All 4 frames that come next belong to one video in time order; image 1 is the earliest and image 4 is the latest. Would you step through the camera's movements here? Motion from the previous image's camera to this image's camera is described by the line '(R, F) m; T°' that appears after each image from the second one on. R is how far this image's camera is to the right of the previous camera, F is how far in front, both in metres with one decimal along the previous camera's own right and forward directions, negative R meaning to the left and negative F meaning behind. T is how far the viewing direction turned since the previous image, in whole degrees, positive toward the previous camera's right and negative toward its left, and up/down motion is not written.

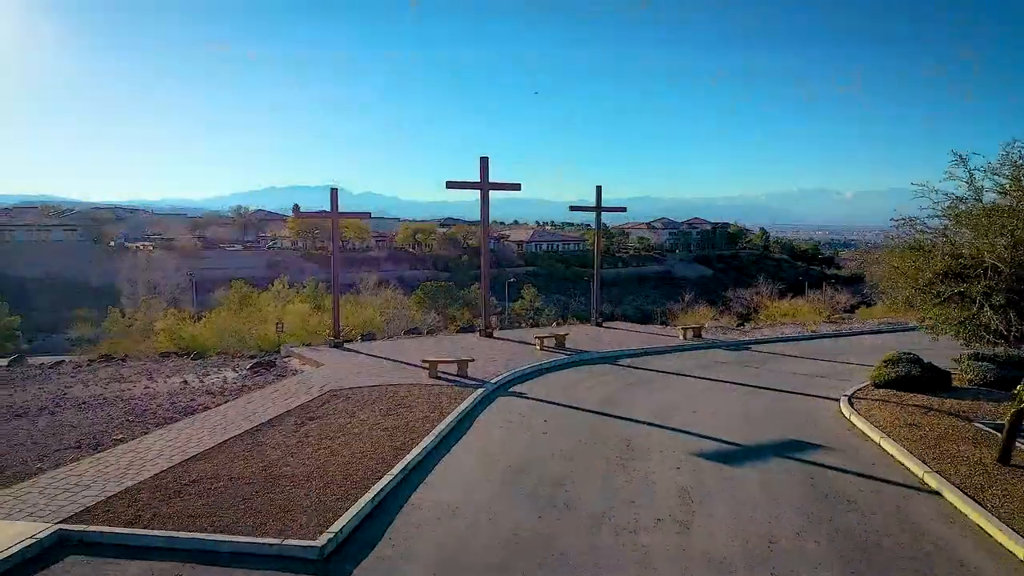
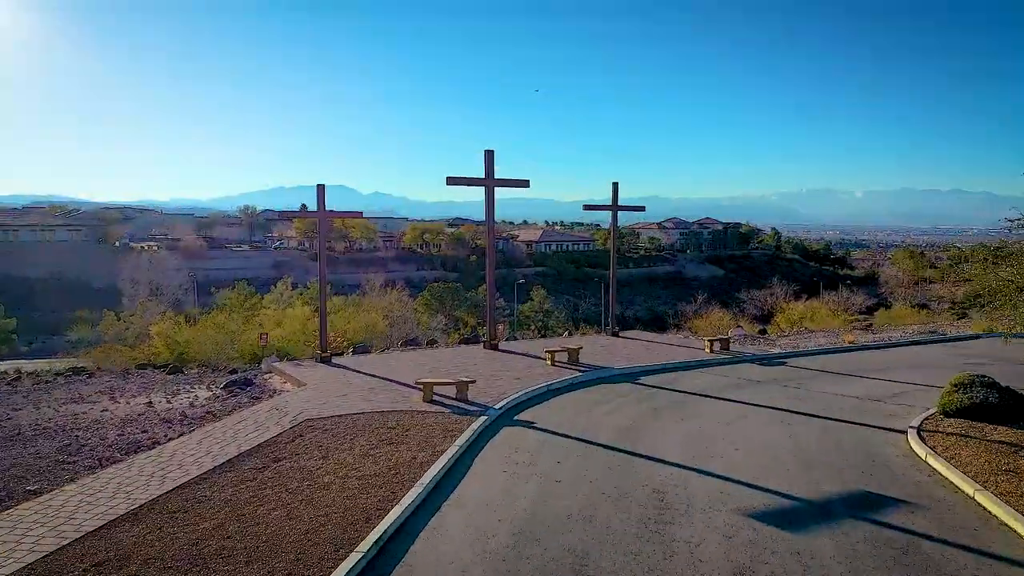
(0.0, +0.9) m; -1°
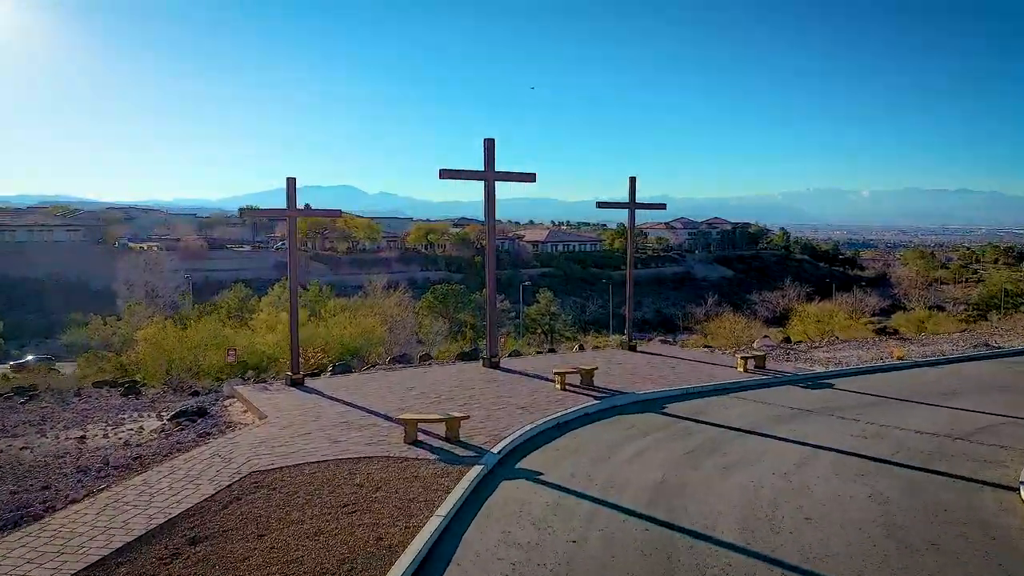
(0.0, +1.1) m; -1°
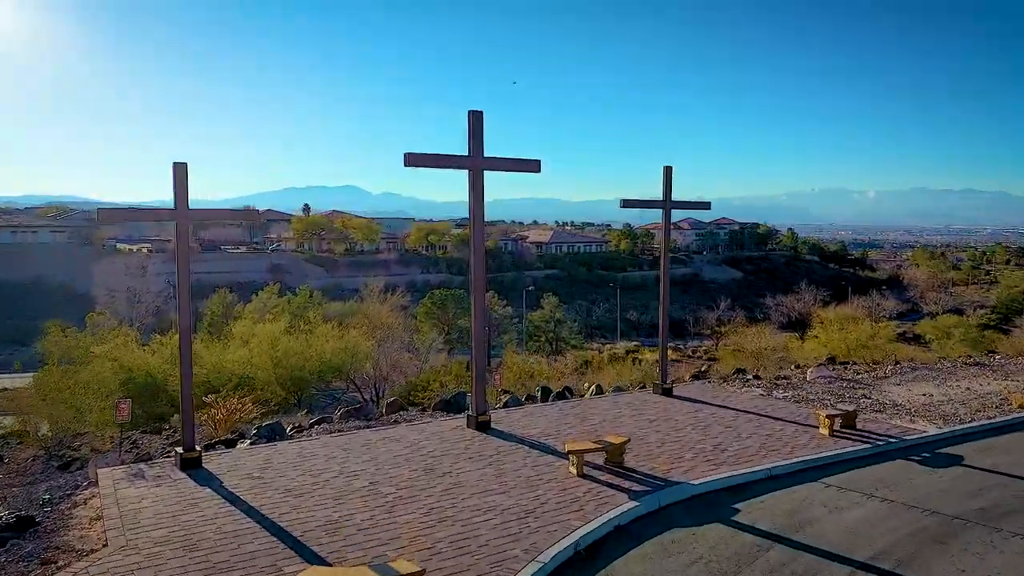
(+0.1, +2.0) m; 0°
